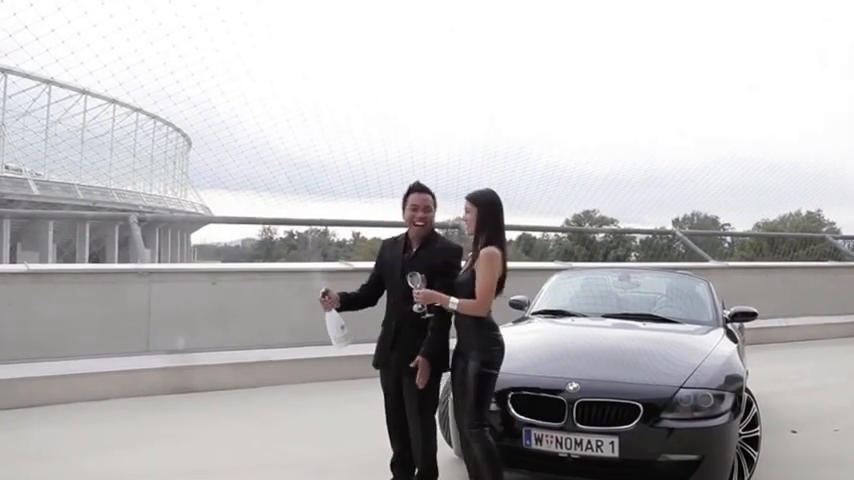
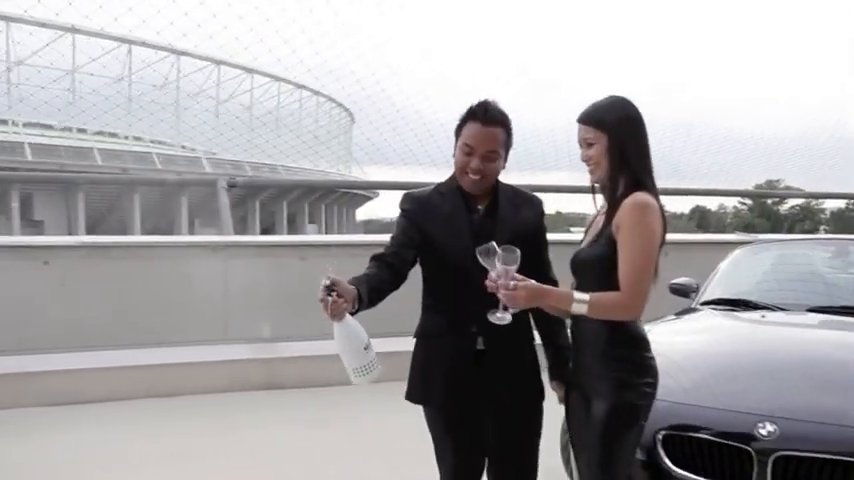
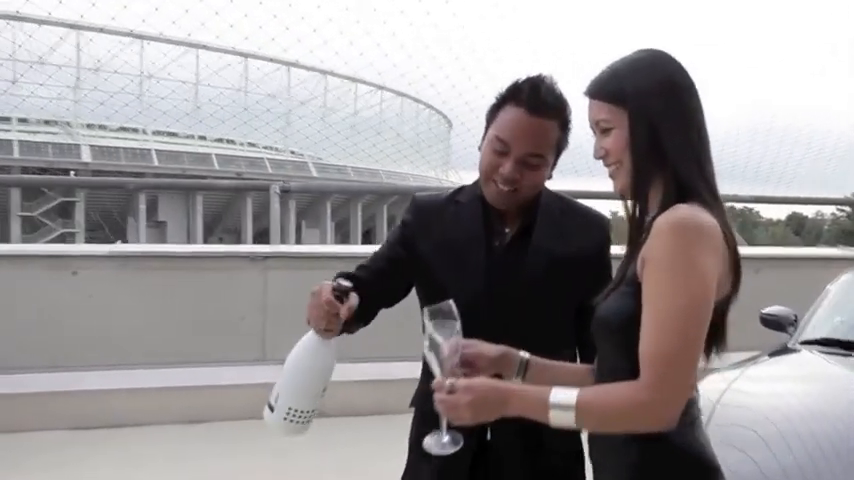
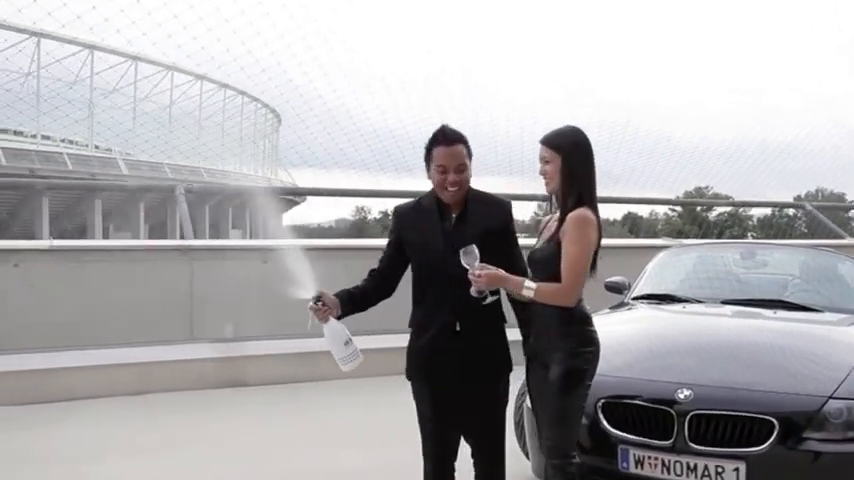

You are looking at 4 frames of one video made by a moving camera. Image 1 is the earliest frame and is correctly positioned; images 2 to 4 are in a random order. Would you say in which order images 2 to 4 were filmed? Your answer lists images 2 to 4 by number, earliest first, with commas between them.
4, 2, 3
